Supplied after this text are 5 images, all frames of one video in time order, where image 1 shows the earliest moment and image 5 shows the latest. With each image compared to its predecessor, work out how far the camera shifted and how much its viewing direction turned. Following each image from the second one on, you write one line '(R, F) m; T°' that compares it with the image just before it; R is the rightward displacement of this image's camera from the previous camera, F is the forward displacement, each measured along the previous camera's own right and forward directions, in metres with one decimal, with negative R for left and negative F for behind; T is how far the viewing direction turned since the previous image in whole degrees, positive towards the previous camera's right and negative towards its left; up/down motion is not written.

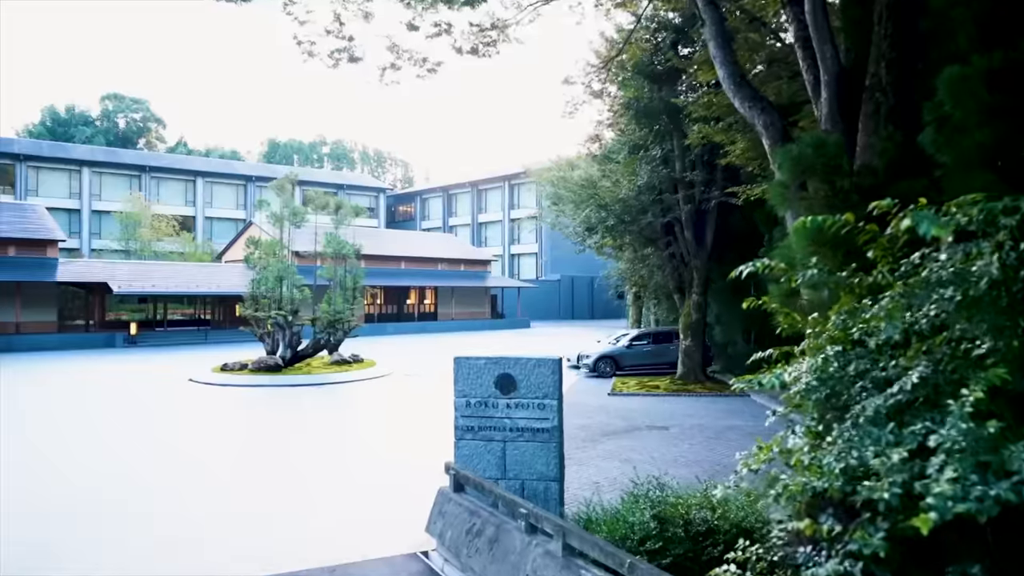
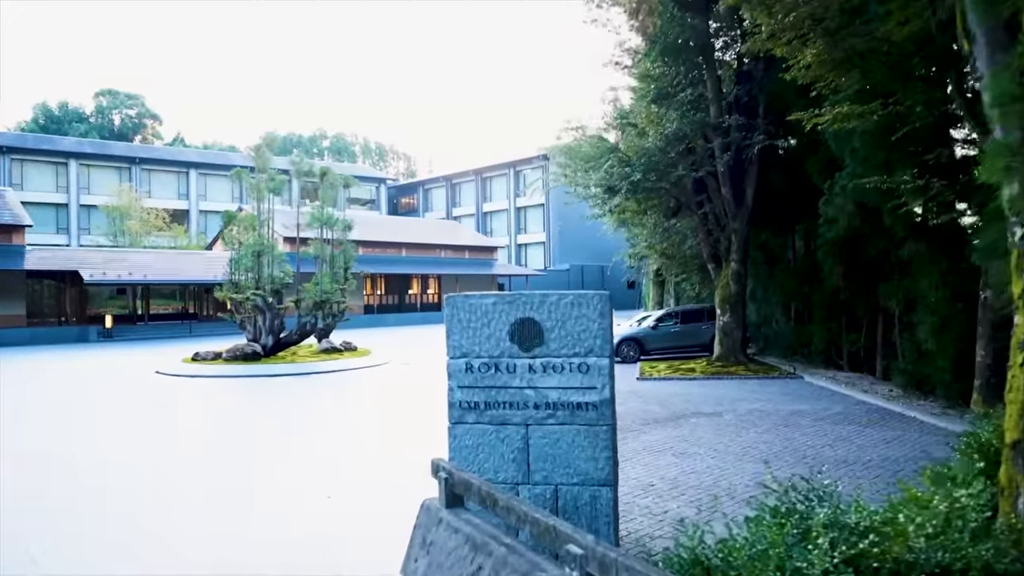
(-0.1, +2.5) m; 0°
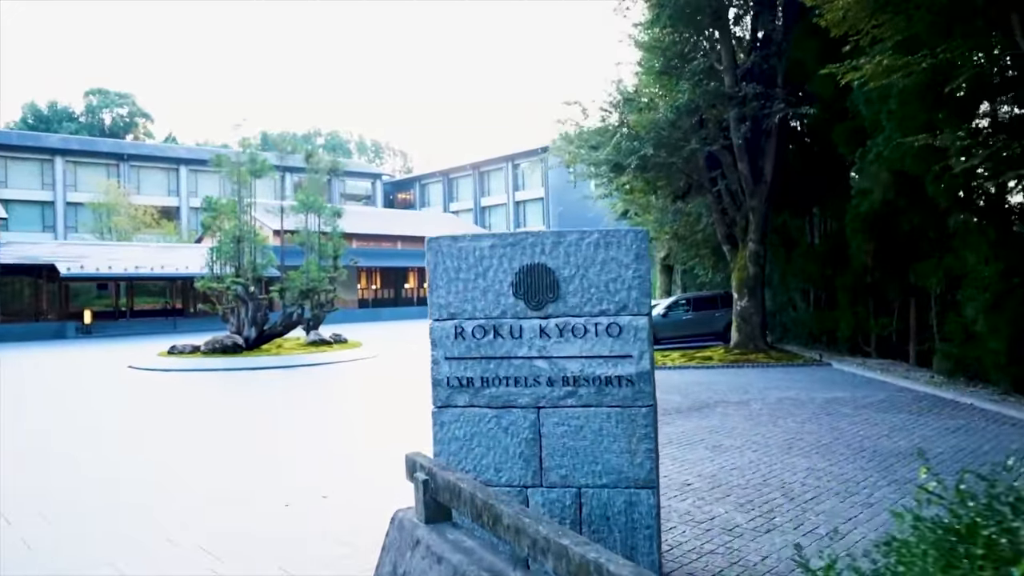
(0.0, +1.2) m; 0°
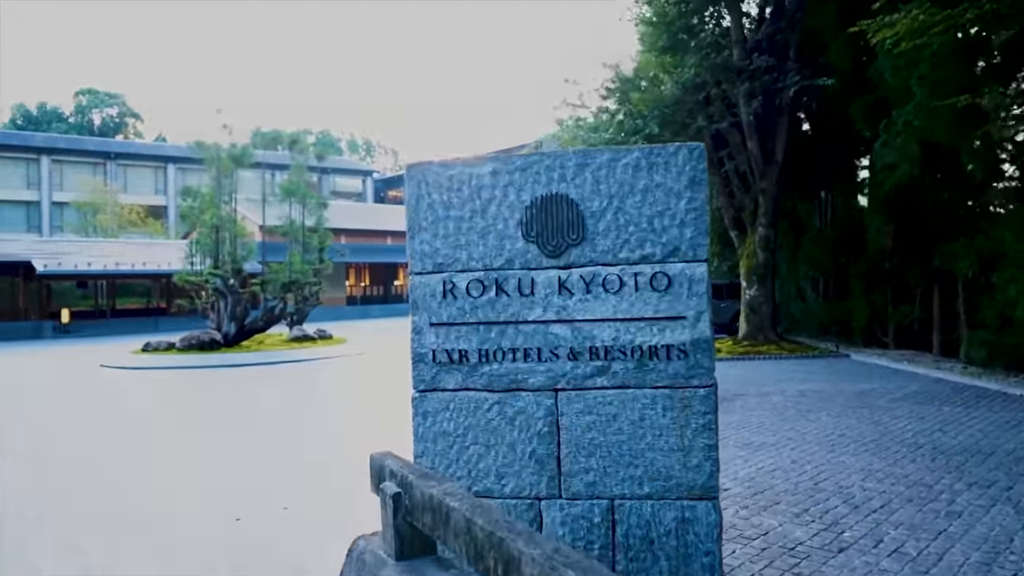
(0.0, +0.9) m; +1°
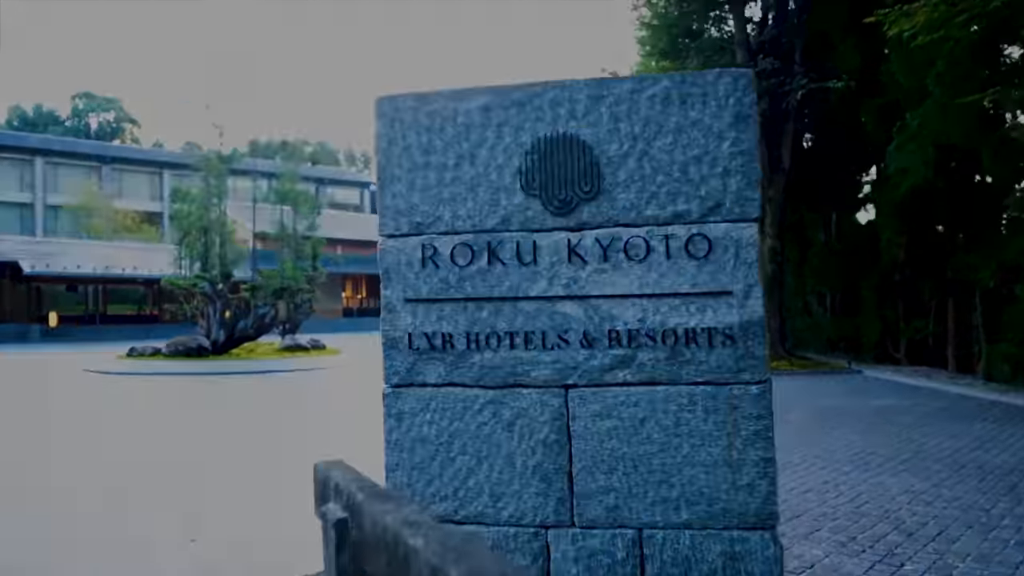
(0.0, +0.6) m; 0°
